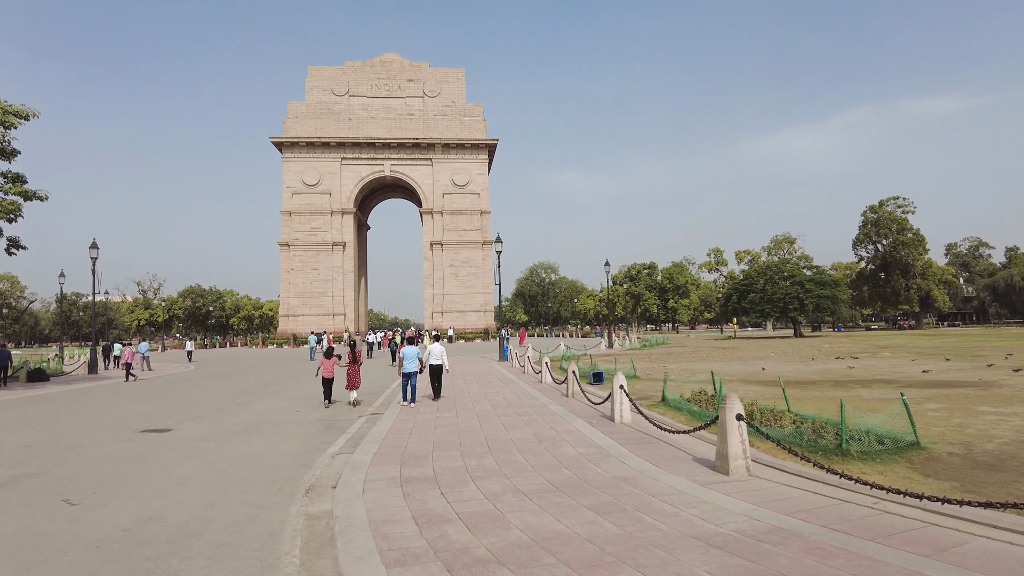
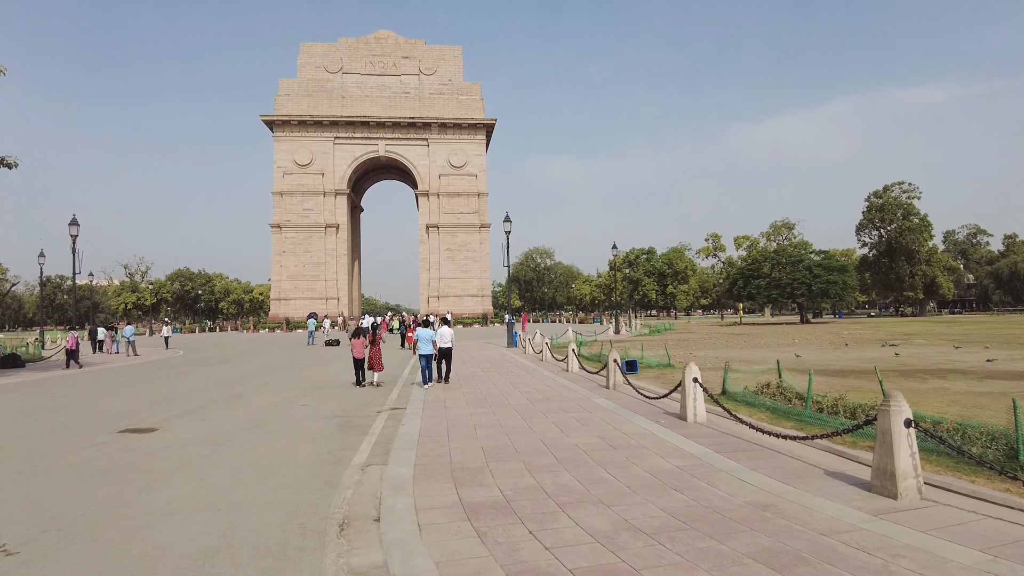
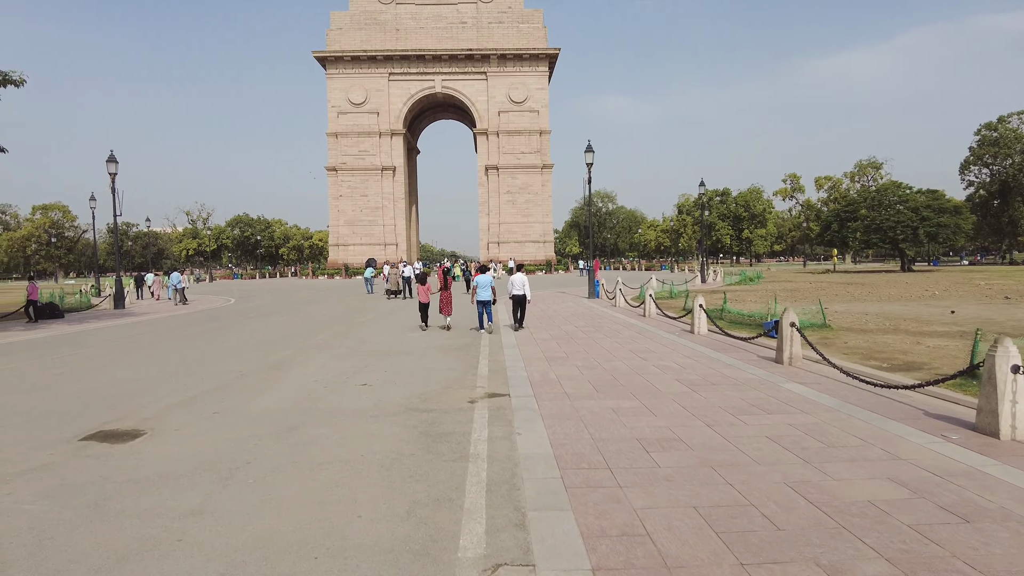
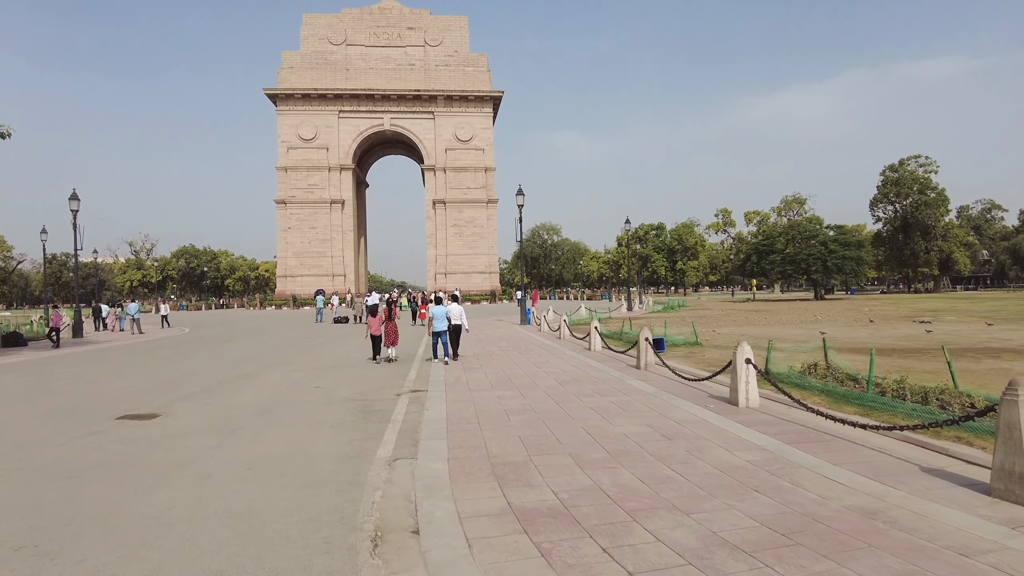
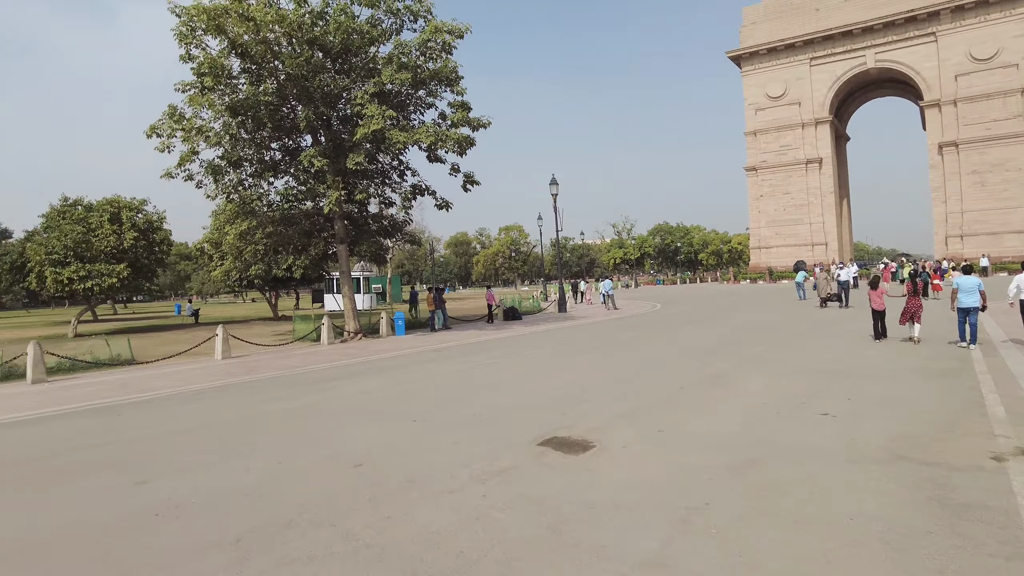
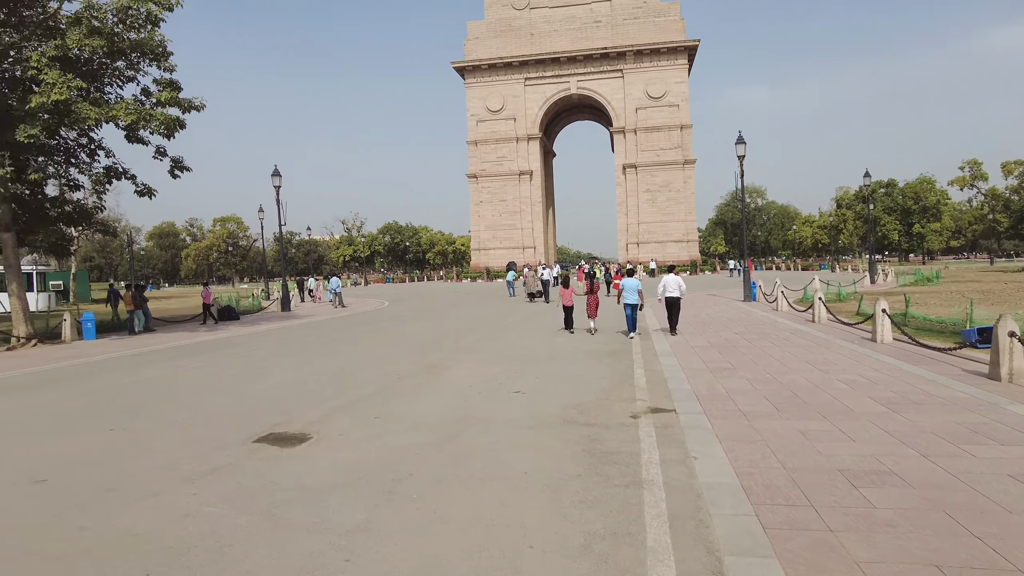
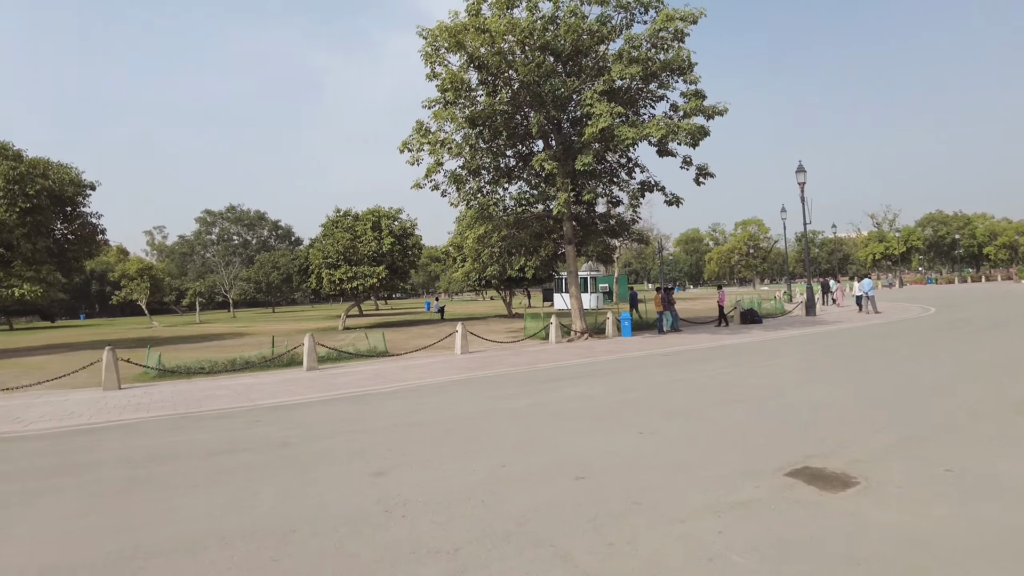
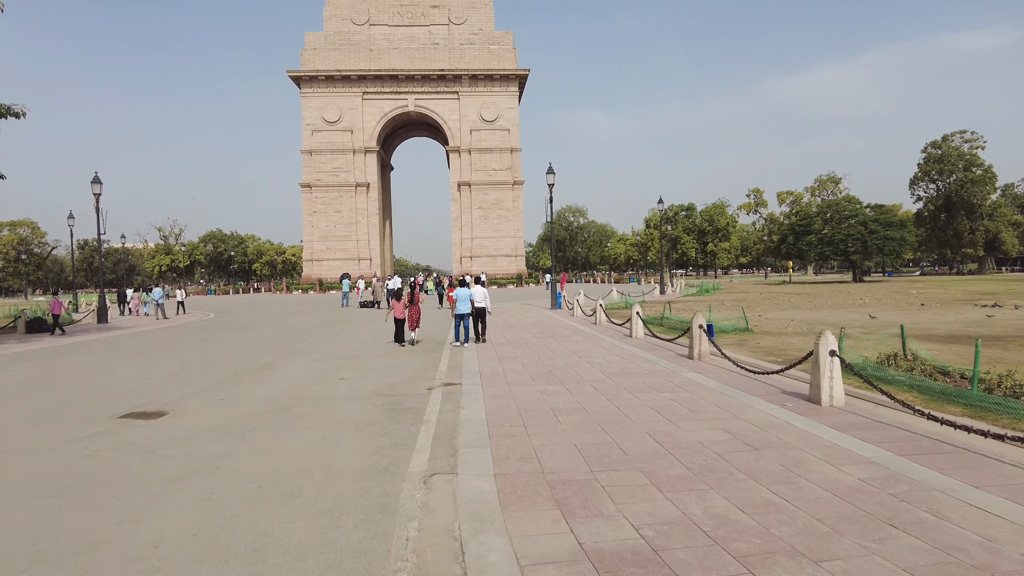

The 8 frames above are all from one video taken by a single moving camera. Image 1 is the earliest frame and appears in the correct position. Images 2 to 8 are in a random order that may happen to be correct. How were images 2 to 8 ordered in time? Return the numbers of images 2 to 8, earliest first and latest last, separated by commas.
2, 4, 8, 3, 6, 5, 7
